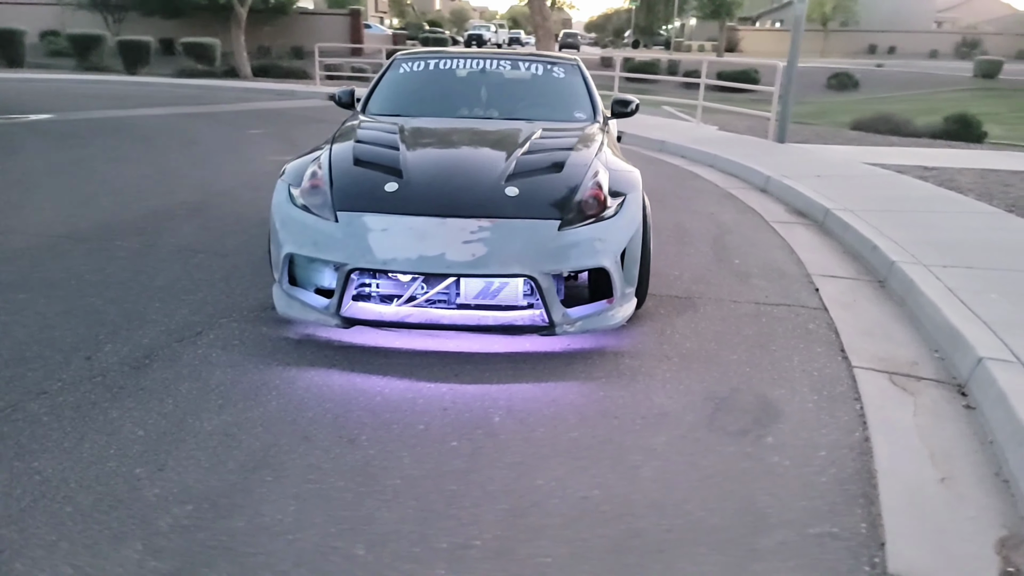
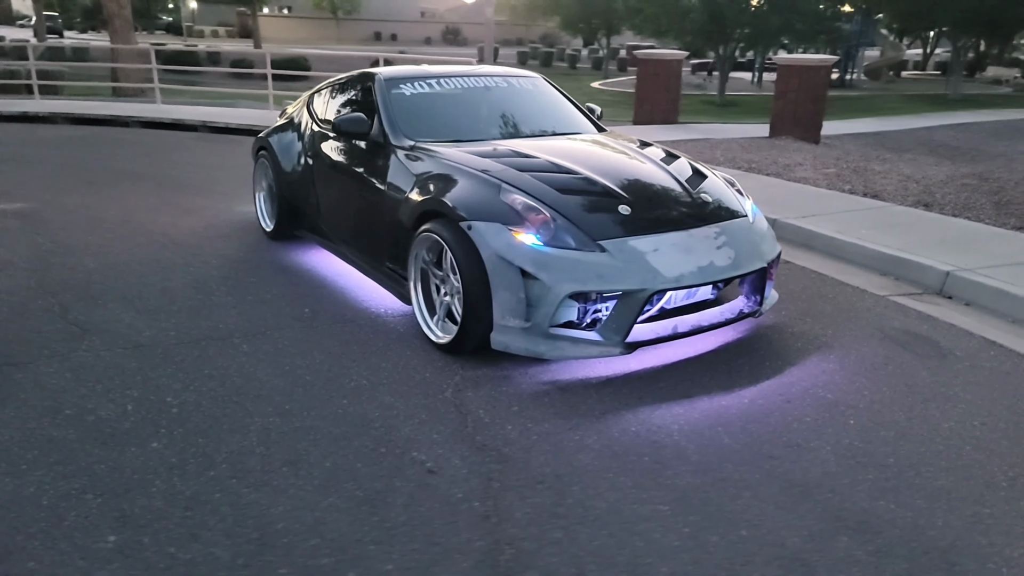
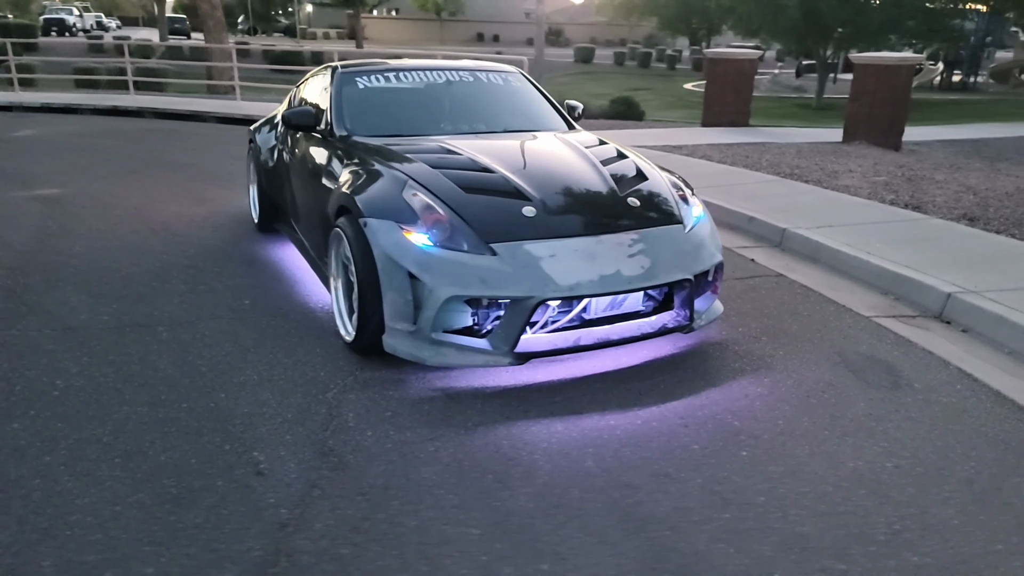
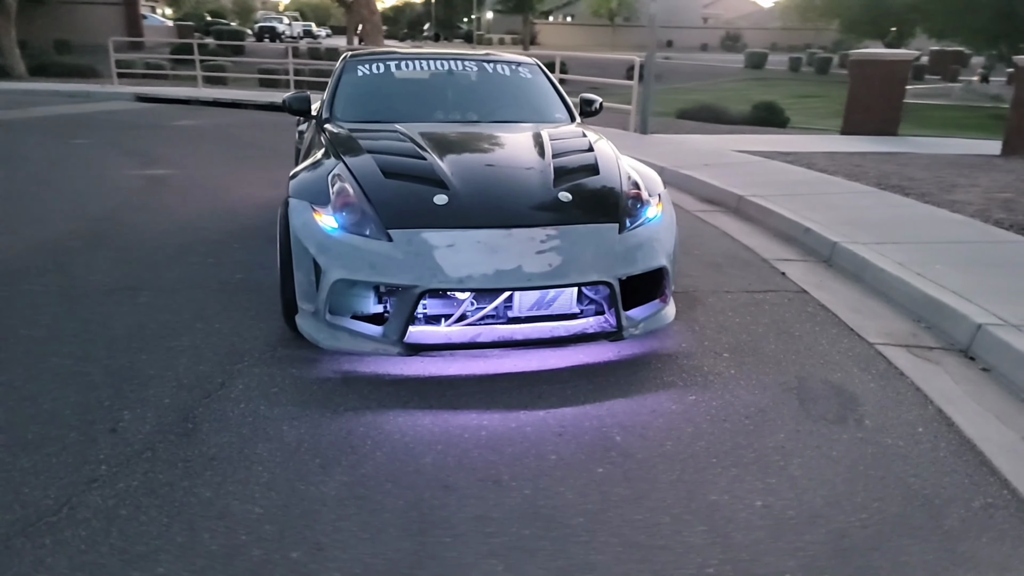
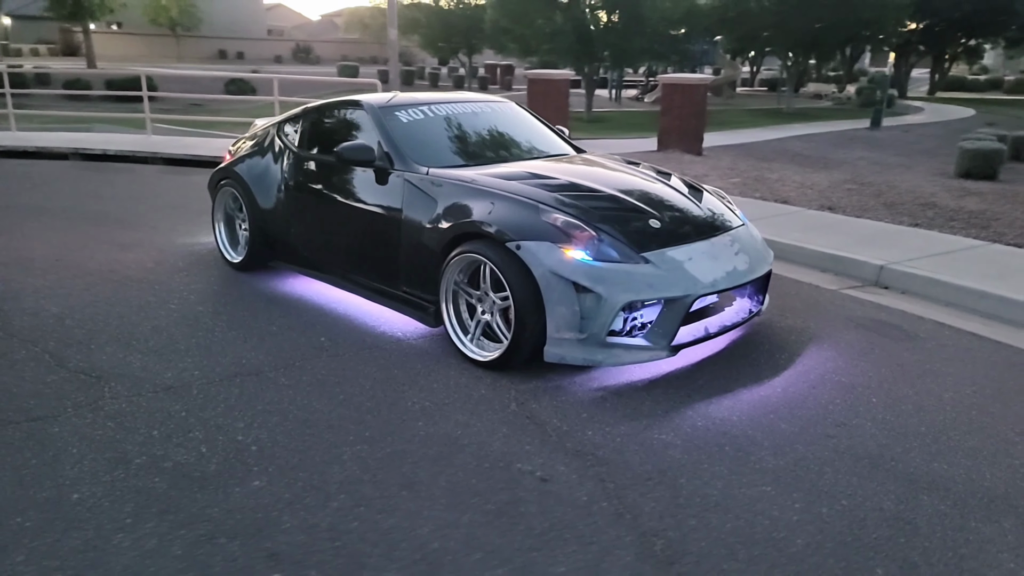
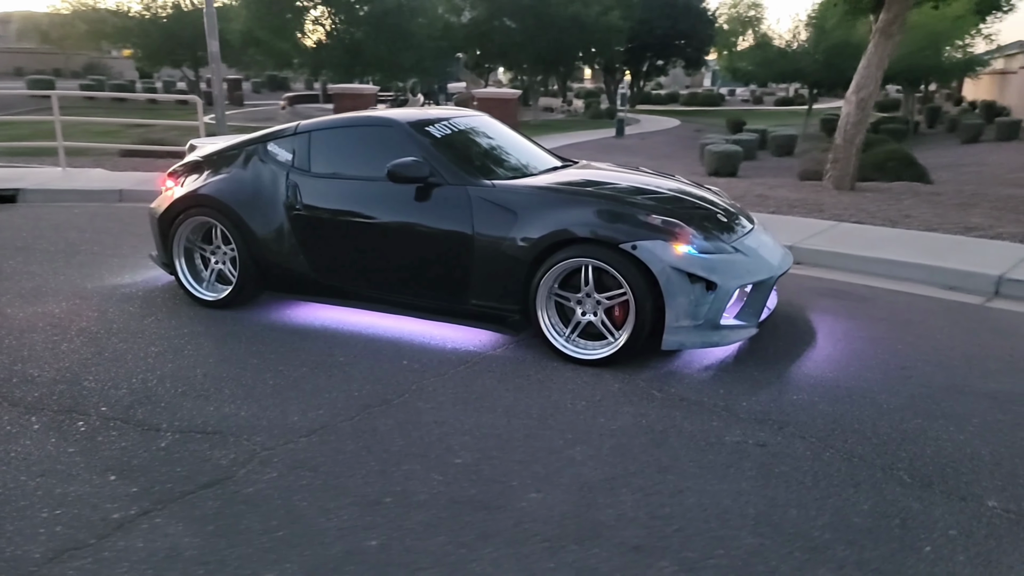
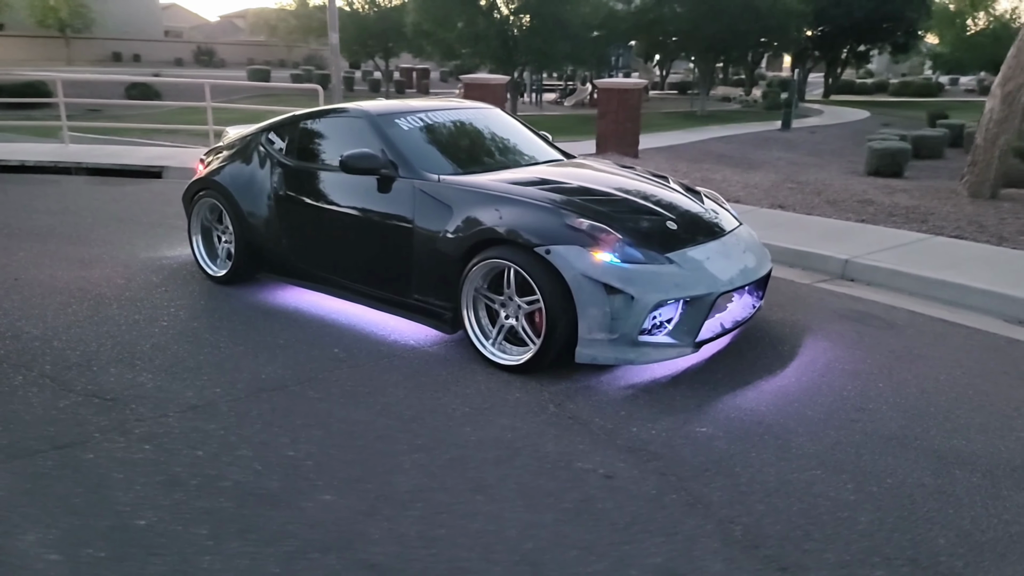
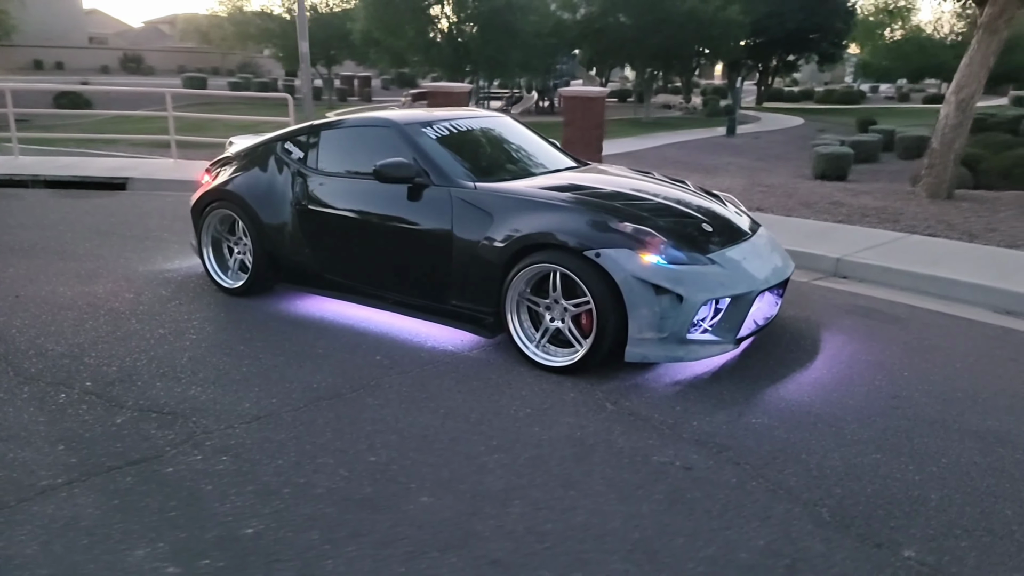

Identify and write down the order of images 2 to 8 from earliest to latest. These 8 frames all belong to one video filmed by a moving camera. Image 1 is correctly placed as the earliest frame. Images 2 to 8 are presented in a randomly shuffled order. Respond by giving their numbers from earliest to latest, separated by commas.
4, 3, 2, 5, 7, 8, 6
